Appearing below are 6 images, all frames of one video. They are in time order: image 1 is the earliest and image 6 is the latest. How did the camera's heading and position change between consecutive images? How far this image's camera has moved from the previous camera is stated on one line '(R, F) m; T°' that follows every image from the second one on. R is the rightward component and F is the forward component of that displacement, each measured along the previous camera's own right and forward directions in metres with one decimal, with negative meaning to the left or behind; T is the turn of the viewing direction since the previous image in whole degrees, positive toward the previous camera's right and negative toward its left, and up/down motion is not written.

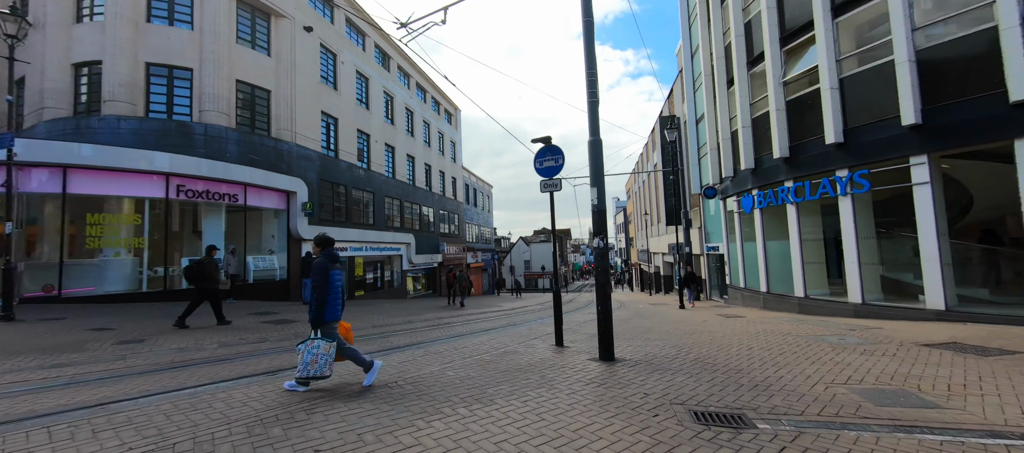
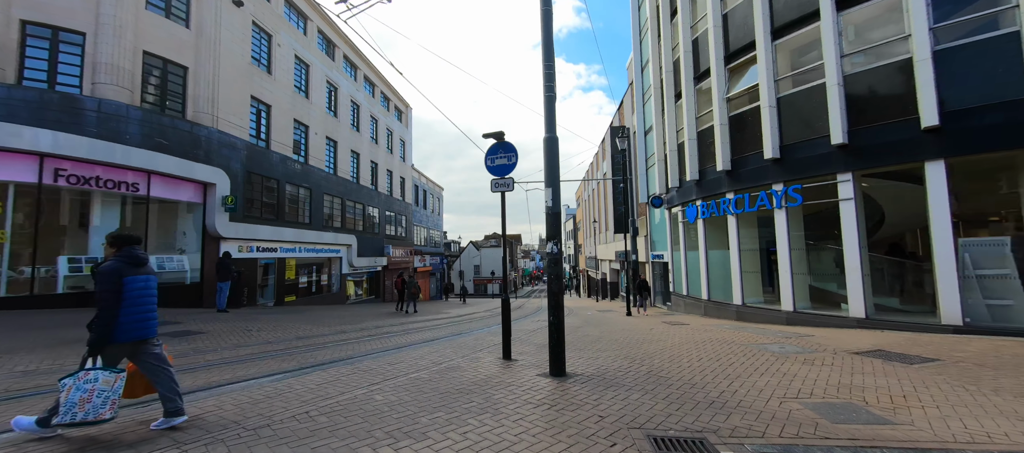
(0.0, +0.5) m; +7°
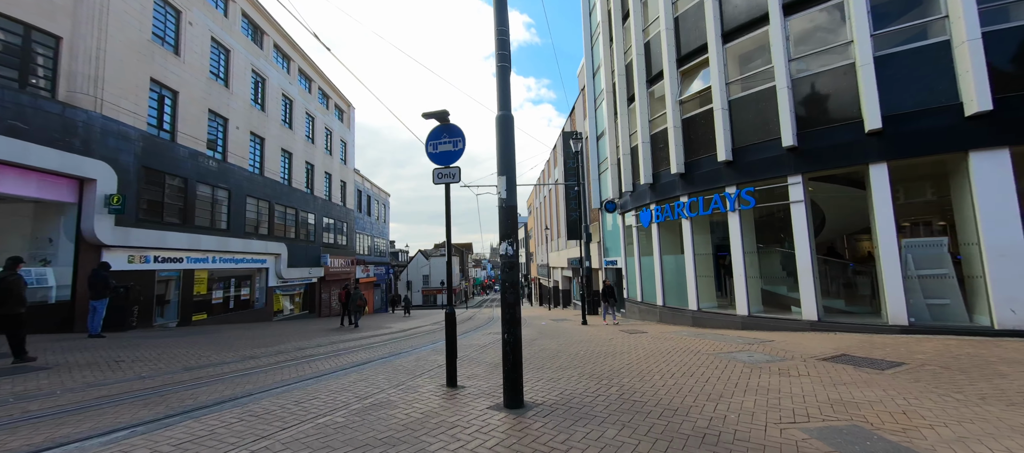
(+0.1, +0.9) m; +7°
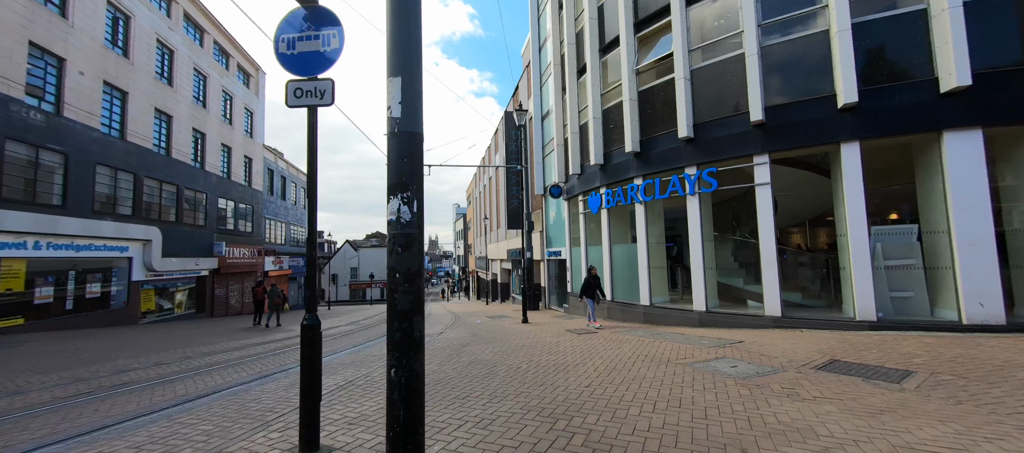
(+0.2, +1.9) m; +8°
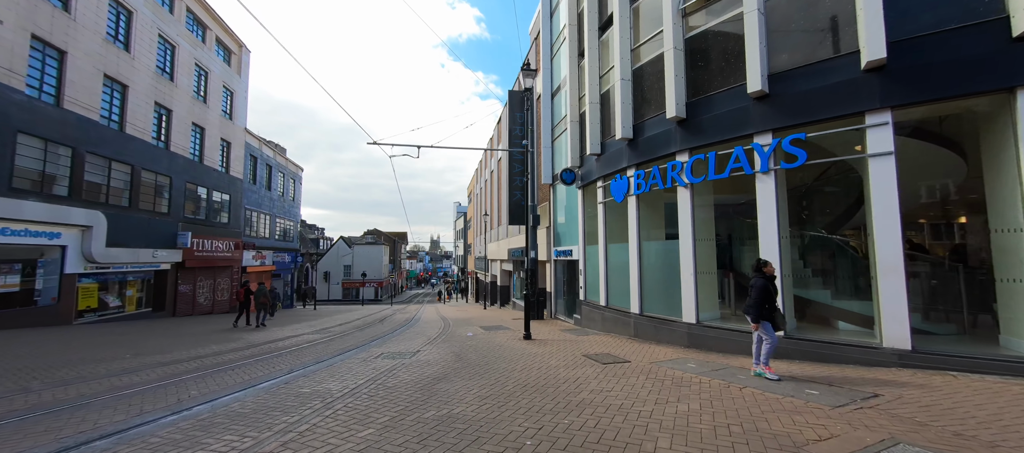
(0.0, +2.6) m; 0°
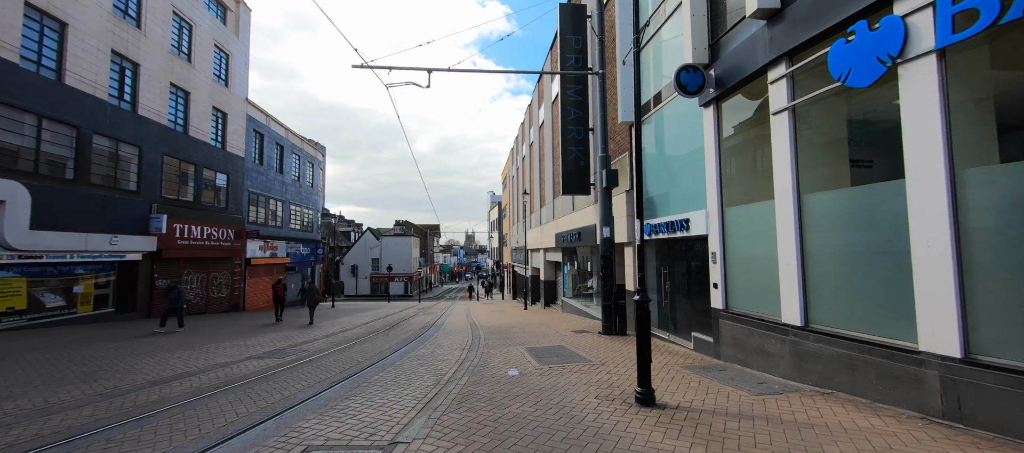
(-0.7, +5.6) m; -5°
